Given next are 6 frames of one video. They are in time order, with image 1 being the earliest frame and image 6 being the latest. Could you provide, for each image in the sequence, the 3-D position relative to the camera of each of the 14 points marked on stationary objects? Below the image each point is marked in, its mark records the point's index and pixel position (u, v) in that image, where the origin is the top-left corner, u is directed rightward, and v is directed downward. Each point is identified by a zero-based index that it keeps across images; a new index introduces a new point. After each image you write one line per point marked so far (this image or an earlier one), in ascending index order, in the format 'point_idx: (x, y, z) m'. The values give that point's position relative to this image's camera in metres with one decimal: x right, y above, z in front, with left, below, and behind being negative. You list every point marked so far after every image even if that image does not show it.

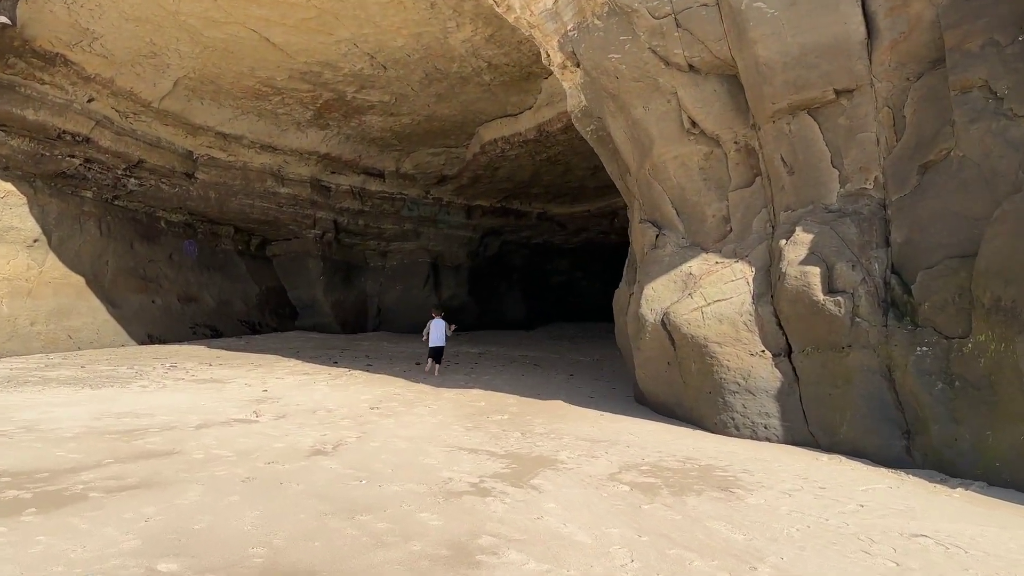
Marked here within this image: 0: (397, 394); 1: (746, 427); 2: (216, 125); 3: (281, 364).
0: (-0.7, -0.7, +5.5) m
1: (+1.0, -0.6, +3.8) m
2: (-3.0, +1.7, +8.9) m
3: (-2.0, -0.6, +7.4) m
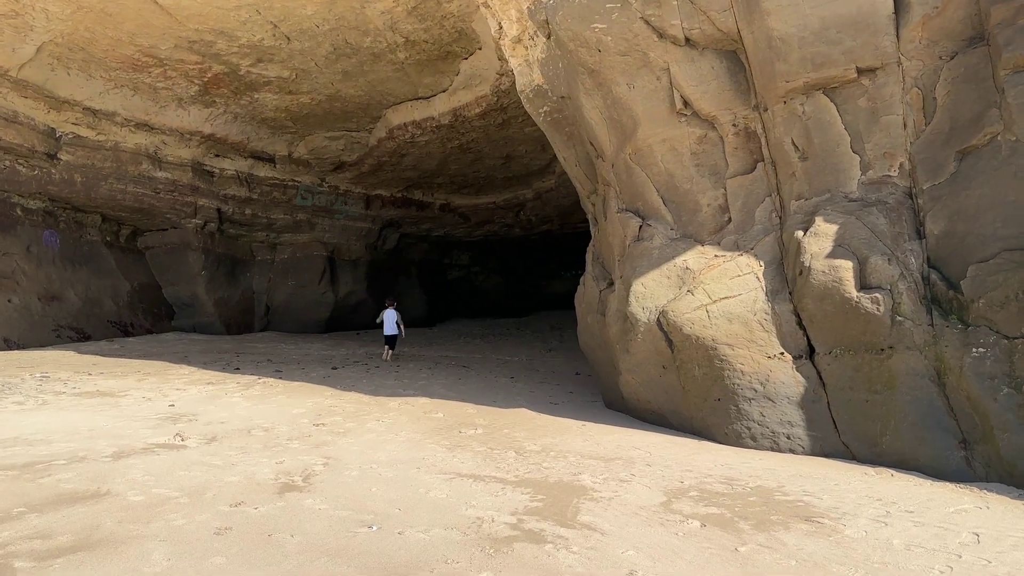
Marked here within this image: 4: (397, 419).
0: (-1.0, -0.7, +4.8) m
1: (+1.0, -0.6, +3.4) m
2: (-3.8, +1.7, +7.8) m
3: (-2.5, -0.6, +6.5) m
4: (-0.6, -0.7, +4.4) m
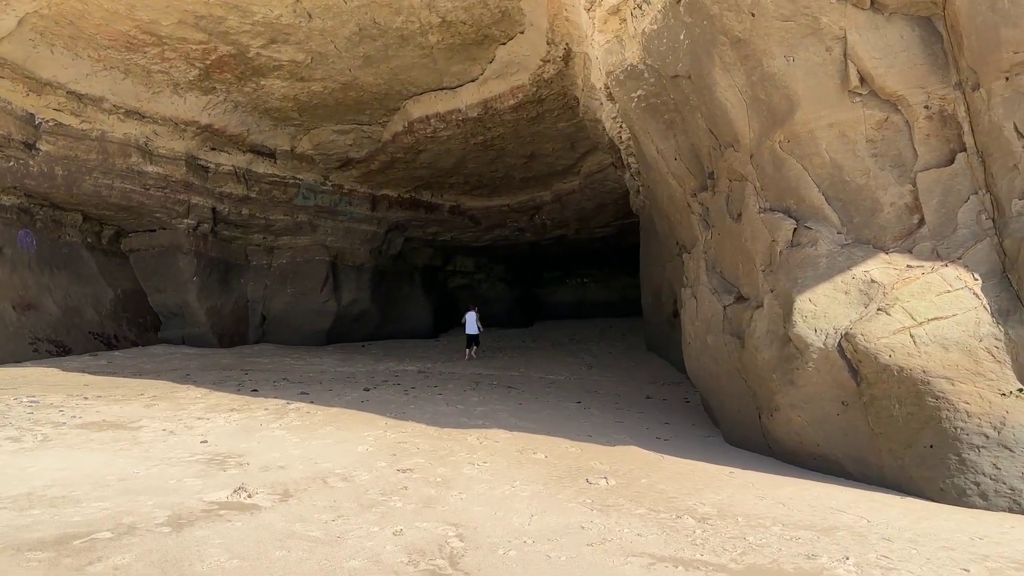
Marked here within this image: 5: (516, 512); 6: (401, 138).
0: (-0.5, -0.7, +4.0) m
1: (+1.6, -0.7, +2.7) m
2: (-3.5, +1.6, +6.8) m
3: (-2.1, -0.7, +5.6) m
4: (-0.1, -0.7, +3.6) m
5: (0.0, -0.7, +2.8) m
6: (-1.1, +1.4, +8.3) m
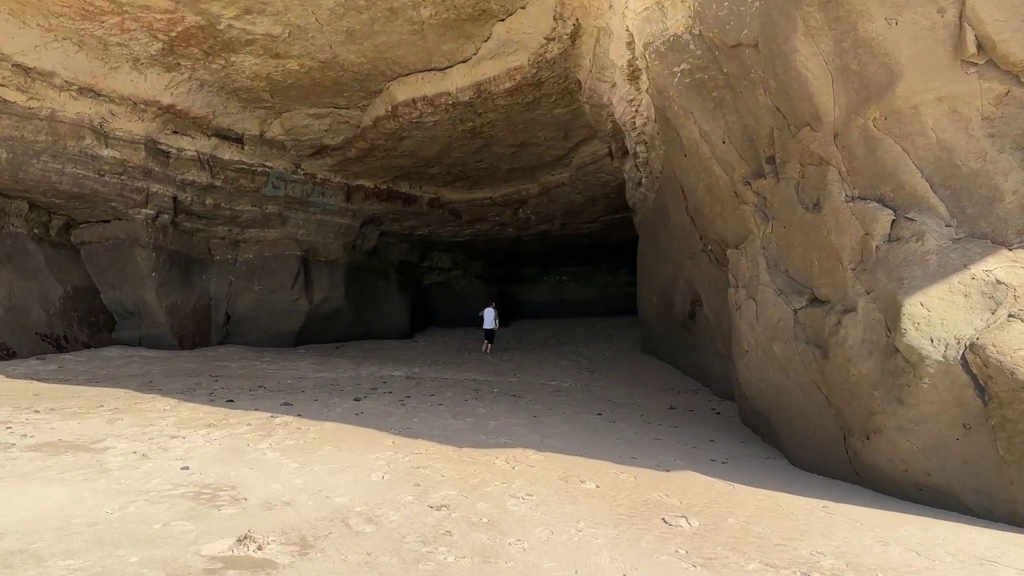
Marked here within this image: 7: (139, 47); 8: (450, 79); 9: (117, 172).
0: (-0.4, -0.7, +3.4) m
1: (+1.8, -0.7, +2.3) m
2: (-3.5, +1.7, +6.1) m
3: (-2.1, -0.7, +4.9) m
4: (+0.1, -0.7, +3.1) m
5: (+0.2, -0.7, +2.3) m
6: (-1.1, +1.5, +7.7) m
7: (-2.7, +1.8, +6.4) m
8: (-0.5, +1.7, +7.1) m
9: (-3.3, +1.0, +7.4) m
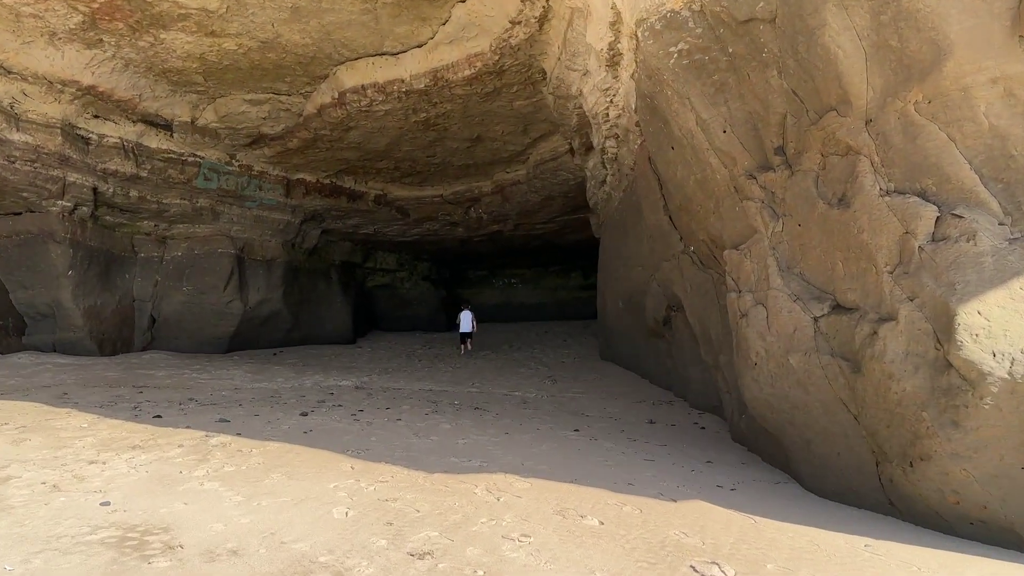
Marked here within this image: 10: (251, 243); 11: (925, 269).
0: (-0.4, -0.7, +2.9) m
1: (+1.8, -0.7, +1.9) m
2: (-3.7, +1.7, +5.3) m
3: (-2.2, -0.7, +4.3) m
4: (+0.1, -0.7, +2.6) m
5: (+0.3, -0.7, +1.8) m
6: (-1.5, +1.4, +7.1) m
7: (-3.0, +1.8, +5.7) m
8: (-0.8, +1.7, +6.6) m
9: (-3.7, +1.0, +6.6) m
10: (-2.6, +0.4, +8.7) m
11: (+1.2, +0.1, +2.6) m
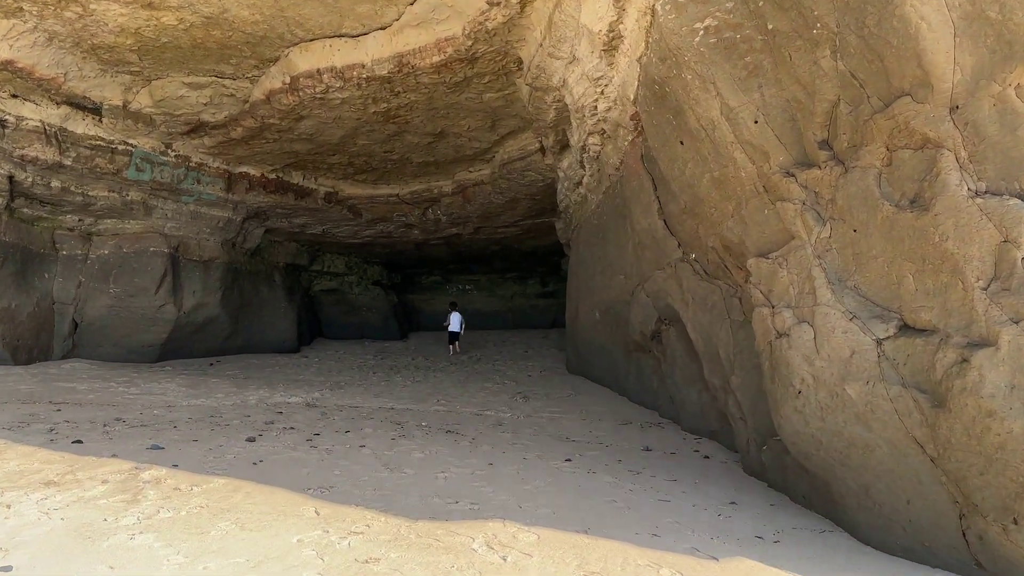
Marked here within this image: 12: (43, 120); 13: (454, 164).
0: (-0.4, -0.7, +2.4) m
1: (+1.9, -0.7, +1.5) m
2: (-3.8, +1.7, +4.5) m
3: (-2.3, -0.7, +3.6) m
4: (+0.1, -0.8, +2.1) m
5: (+0.4, -0.8, +1.3) m
6: (-1.7, +1.4, +6.4) m
7: (-3.1, +1.8, +5.0) m
8: (-1.0, +1.6, +6.0) m
9: (-3.9, +1.0, +5.8) m
10: (-3.0, +0.4, +7.9) m
11: (+1.3, 0.0, +2.2) m
12: (-3.4, +1.2, +6.3) m
13: (-0.5, +1.1, +7.7) m
